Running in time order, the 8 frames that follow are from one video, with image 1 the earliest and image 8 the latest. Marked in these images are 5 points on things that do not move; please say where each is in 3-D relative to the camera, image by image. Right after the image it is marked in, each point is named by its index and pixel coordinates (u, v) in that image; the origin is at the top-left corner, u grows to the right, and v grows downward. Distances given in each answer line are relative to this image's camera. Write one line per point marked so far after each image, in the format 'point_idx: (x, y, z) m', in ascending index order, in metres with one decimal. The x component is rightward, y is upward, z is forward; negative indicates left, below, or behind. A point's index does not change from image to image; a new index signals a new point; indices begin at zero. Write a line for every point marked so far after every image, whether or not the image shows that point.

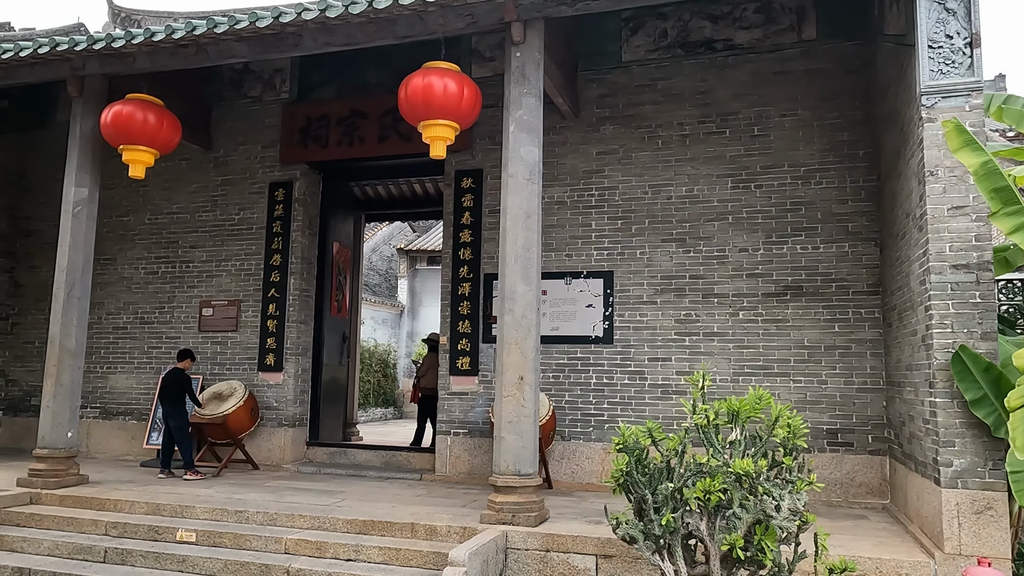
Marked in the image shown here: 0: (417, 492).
0: (-0.7, -1.5, +5.7) m
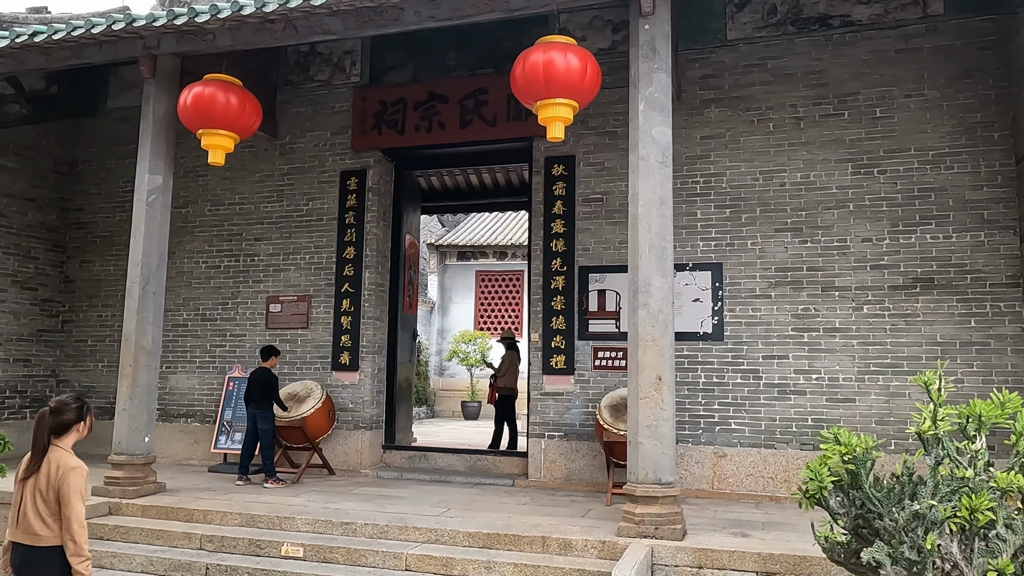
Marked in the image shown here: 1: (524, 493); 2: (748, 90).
0: (+0.1, -1.5, +5.3) m
1: (+0.1, -1.5, +5.5) m
2: (+1.8, +1.5, +5.7) m
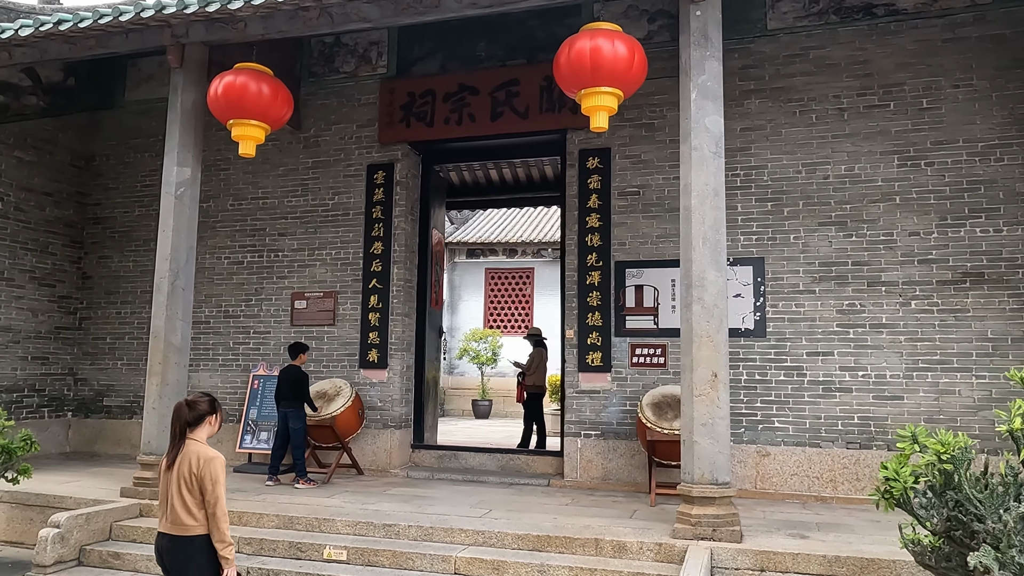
0: (+0.3, -1.4, +5.2) m
1: (+0.4, -1.5, +5.4) m
2: (+2.0, +1.5, +5.6) m
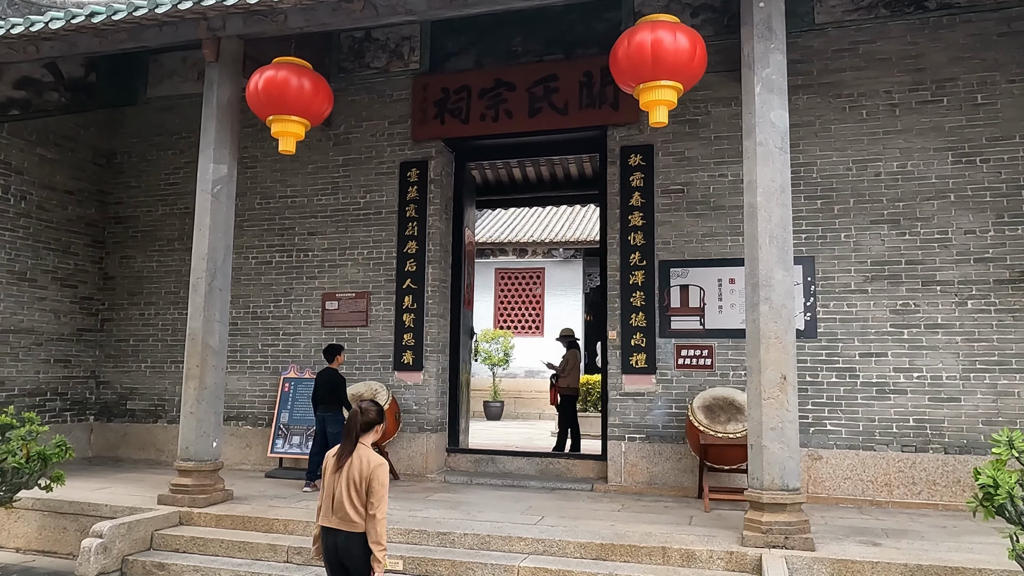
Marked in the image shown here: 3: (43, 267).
0: (+0.6, -1.4, +5.0) m
1: (+0.7, -1.5, +5.2) m
2: (+2.3, +1.5, +5.4) m
3: (-4.0, +0.2, +6.5) m
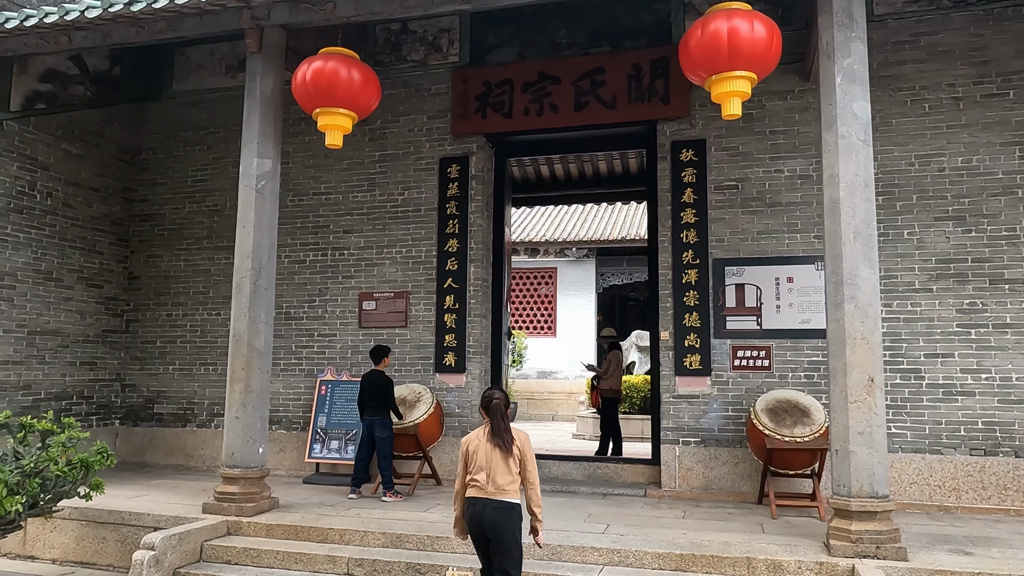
0: (+1.0, -1.4, +4.9) m
1: (+1.0, -1.4, +5.1) m
2: (+2.7, +1.5, +5.3) m
3: (-3.7, +0.2, +6.3) m
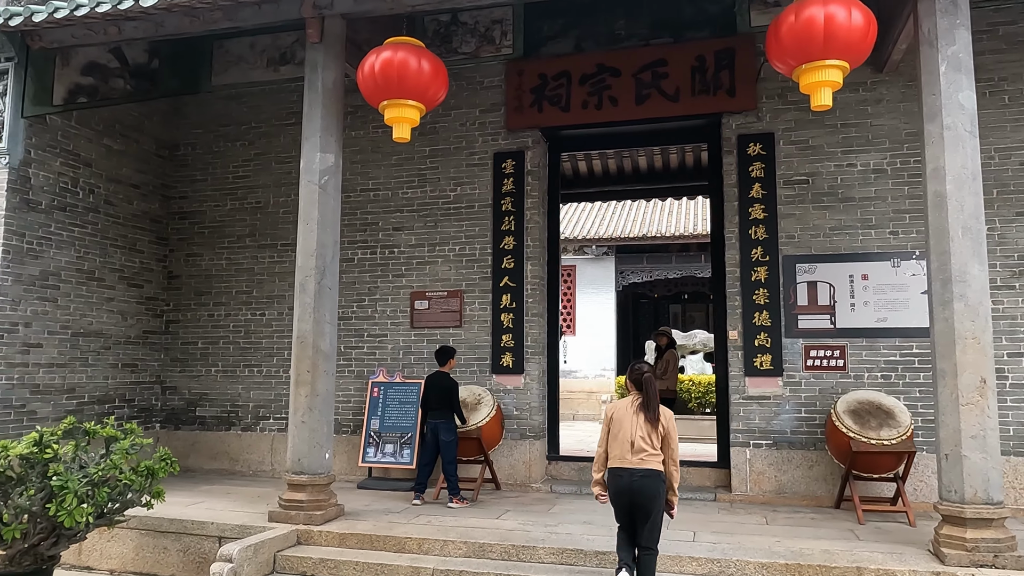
0: (+1.5, -1.4, +4.7) m
1: (+1.5, -1.4, +4.9) m
2: (+3.1, +1.5, +5.1) m
3: (-3.2, +0.2, +6.1) m
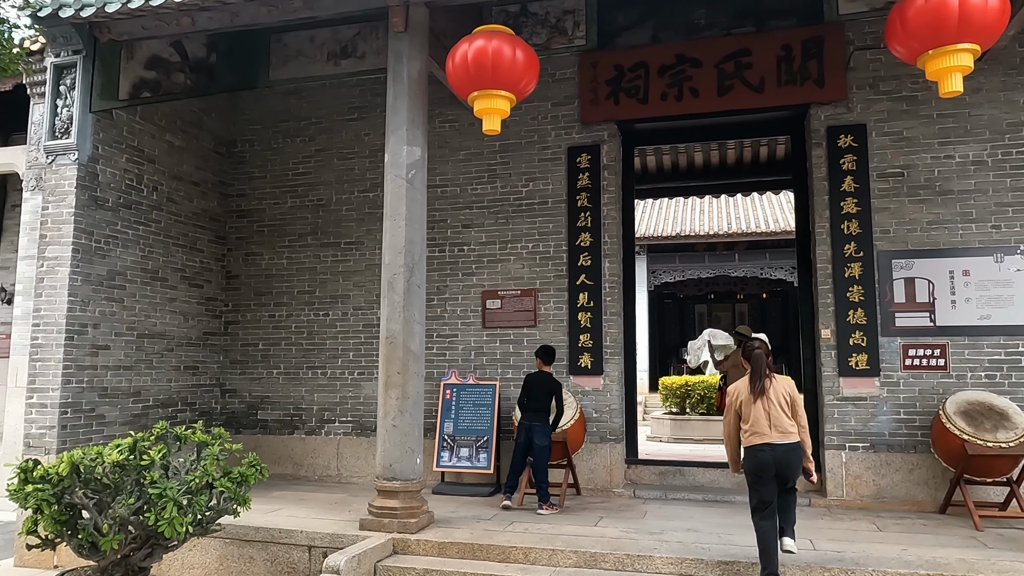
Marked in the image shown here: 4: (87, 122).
0: (+2.0, -1.4, +4.5) m
1: (+2.1, -1.4, +4.7) m
2: (+3.7, +1.6, +4.9) m
3: (-2.6, +0.2, +5.9) m
4: (-2.9, +1.1, +5.2) m
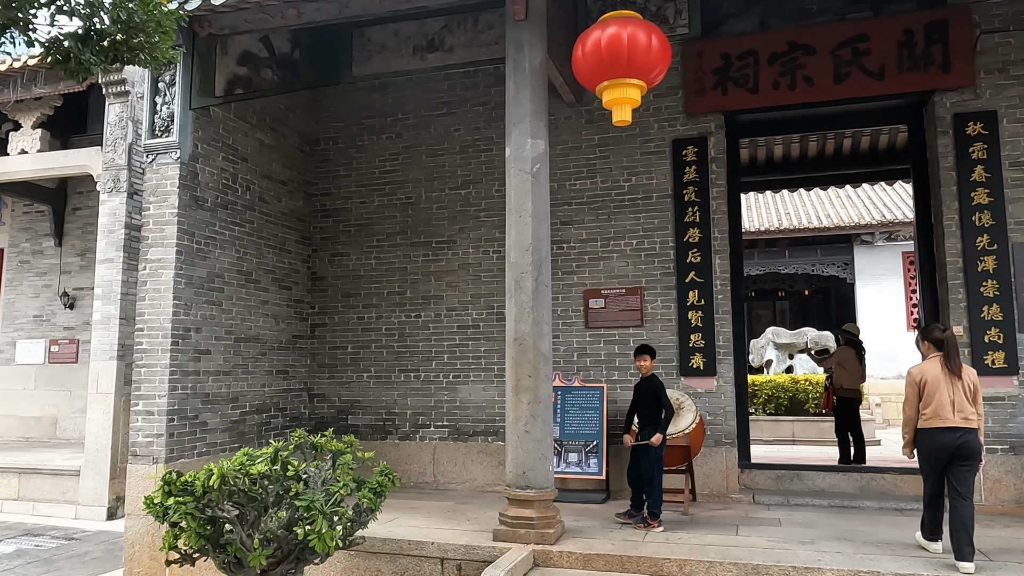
0: (+2.8, -1.4, +4.3) m
1: (+2.8, -1.4, +4.5) m
2: (+4.4, +1.6, +4.7) m
3: (-1.9, +0.2, +5.7) m
4: (-2.2, +1.1, +5.0) m
